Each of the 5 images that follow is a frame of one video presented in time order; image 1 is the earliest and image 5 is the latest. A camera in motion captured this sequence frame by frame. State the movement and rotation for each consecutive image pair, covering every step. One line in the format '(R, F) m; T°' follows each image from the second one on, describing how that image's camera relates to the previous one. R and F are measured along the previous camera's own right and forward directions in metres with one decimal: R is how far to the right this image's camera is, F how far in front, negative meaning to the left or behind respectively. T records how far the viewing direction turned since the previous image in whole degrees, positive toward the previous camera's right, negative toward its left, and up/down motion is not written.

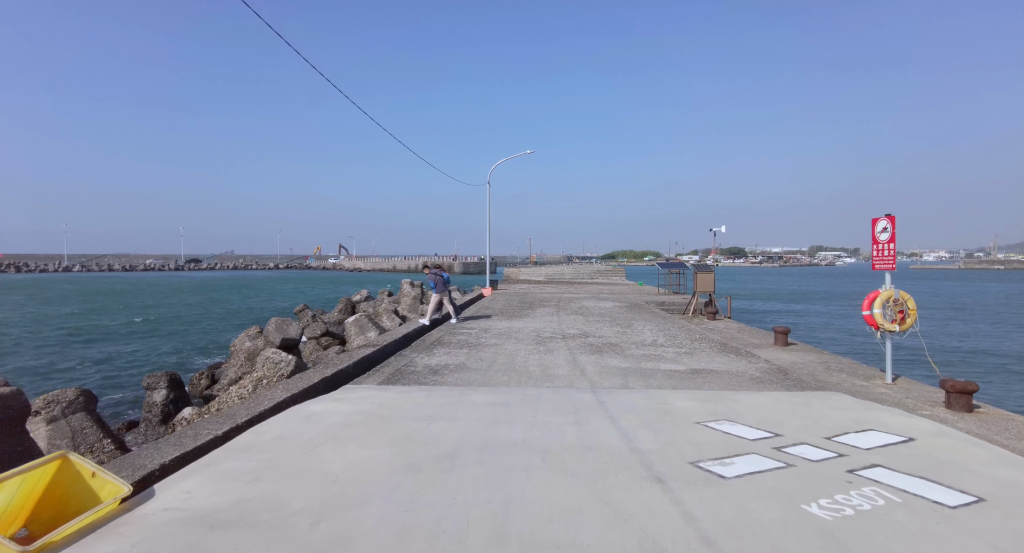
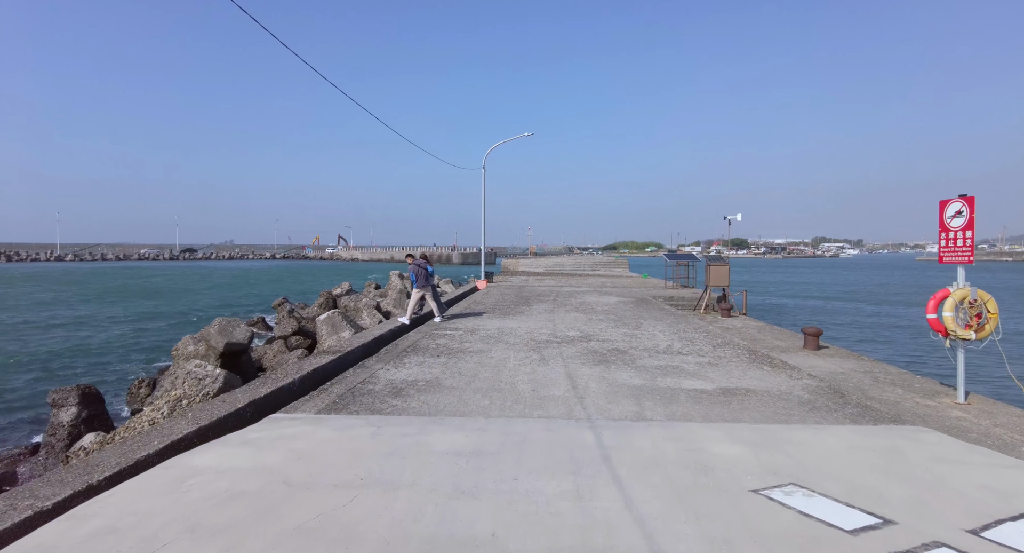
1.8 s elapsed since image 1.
(+0.2, +1.4) m; 0°
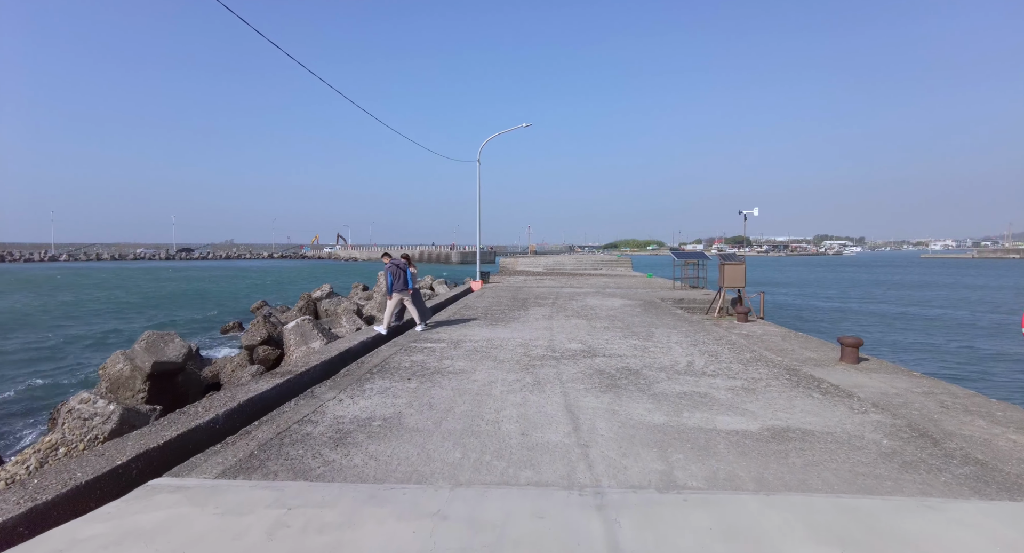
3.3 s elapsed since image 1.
(+0.2, +1.3) m; 0°
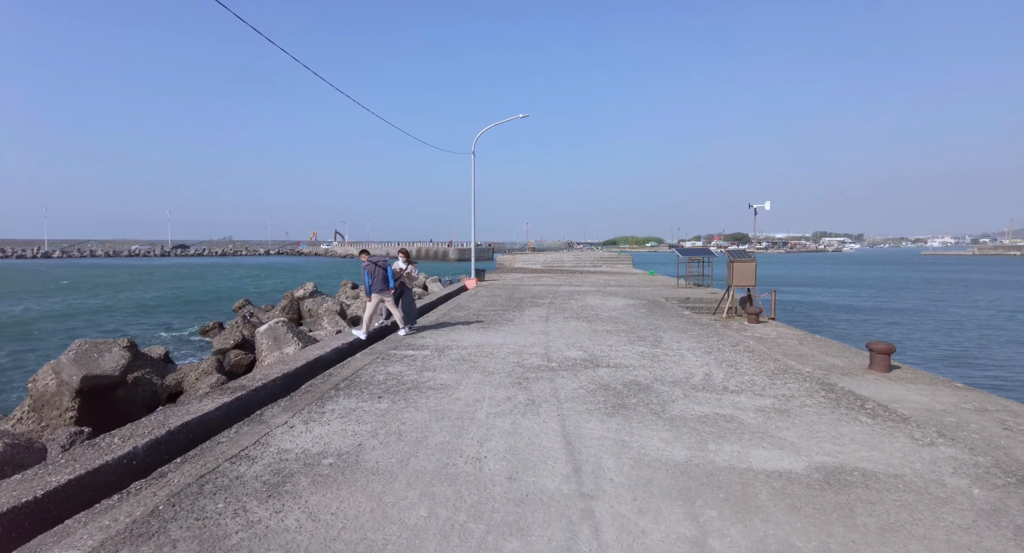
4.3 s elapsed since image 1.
(+0.1, +0.9) m; 0°
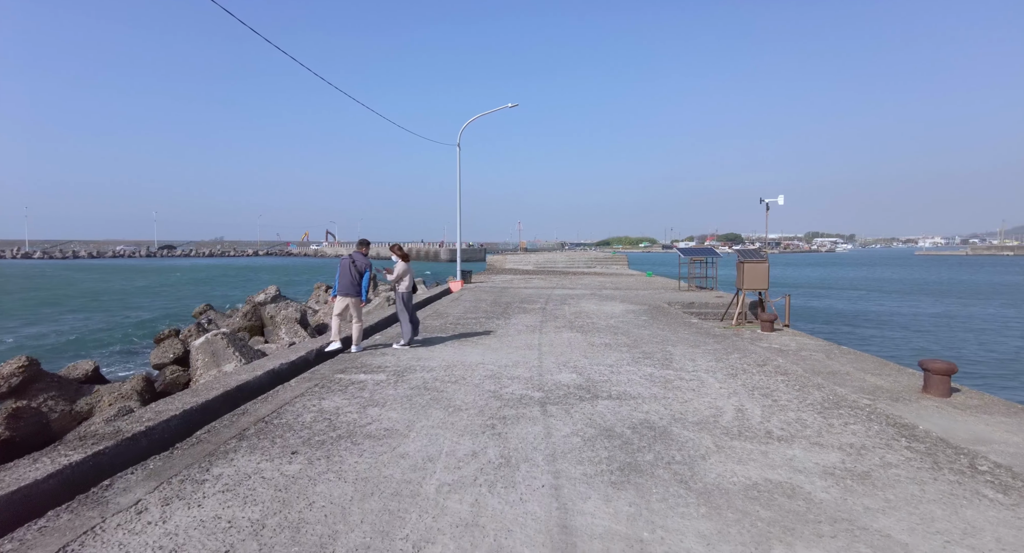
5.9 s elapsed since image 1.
(+0.2, +1.4) m; +1°
